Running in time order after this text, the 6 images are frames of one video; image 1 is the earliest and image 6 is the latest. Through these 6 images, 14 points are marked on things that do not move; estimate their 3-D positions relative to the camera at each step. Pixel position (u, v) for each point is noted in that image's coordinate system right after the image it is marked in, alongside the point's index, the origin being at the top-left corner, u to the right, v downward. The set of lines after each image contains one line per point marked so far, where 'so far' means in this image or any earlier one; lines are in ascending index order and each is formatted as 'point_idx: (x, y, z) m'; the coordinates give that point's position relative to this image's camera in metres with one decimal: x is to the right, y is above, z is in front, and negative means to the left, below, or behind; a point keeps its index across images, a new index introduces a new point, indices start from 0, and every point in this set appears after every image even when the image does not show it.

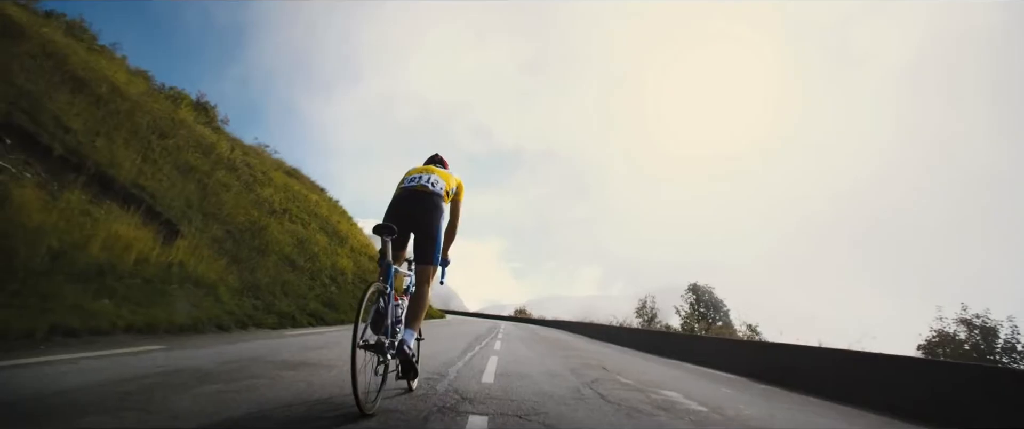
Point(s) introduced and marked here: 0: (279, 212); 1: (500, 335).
0: (-6.1, +0.1, +15.4) m
1: (-0.4, -3.4, +16.7) m
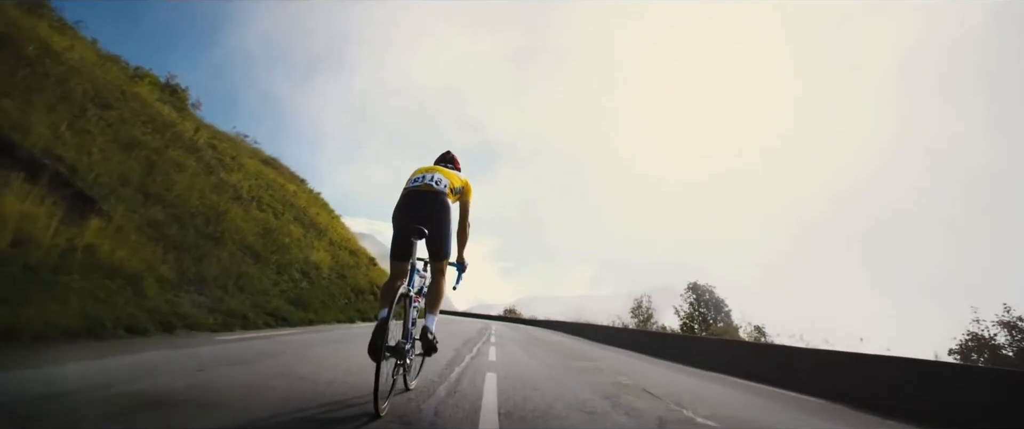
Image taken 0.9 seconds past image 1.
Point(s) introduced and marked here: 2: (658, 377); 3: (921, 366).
0: (-6.3, +0.4, +13.9) m
1: (-0.6, -3.1, +15.4) m
2: (+2.8, -3.3, +12.2) m
3: (+7.9, -3.0, +11.9) m
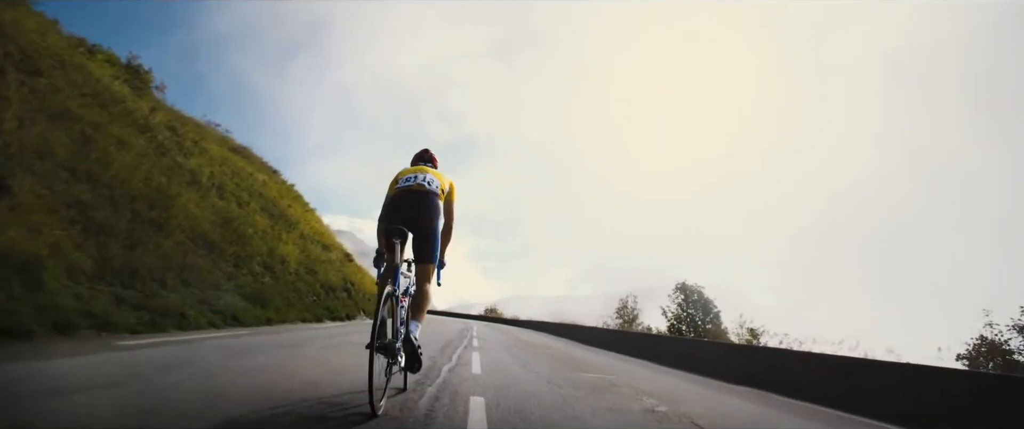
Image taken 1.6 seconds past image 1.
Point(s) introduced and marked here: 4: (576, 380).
0: (-6.6, +0.6, +12.8) m
1: (-1.0, -3.0, +14.4) m
2: (+2.5, -3.2, +11.4) m
3: (+7.6, -2.9, +11.2) m
4: (+1.0, -2.6, +9.4) m
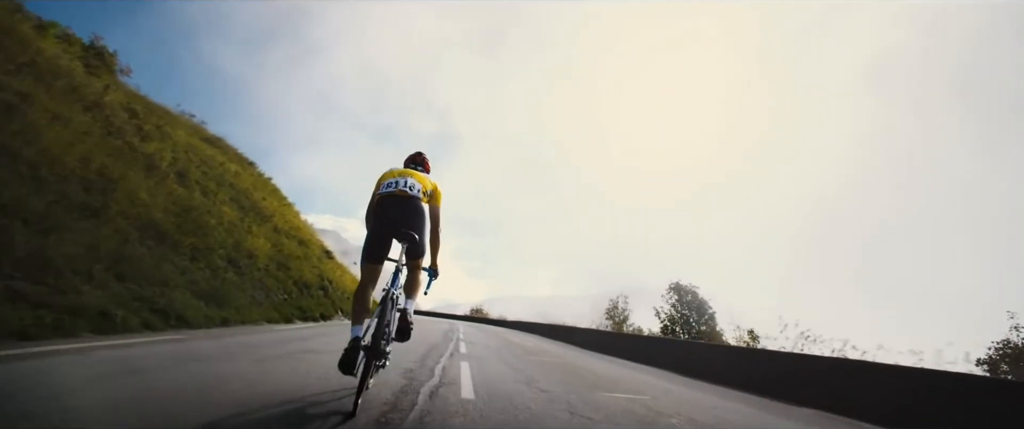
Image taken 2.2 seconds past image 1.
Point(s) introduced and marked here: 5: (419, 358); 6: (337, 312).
0: (-6.8, +0.8, +11.7) m
1: (-1.2, -2.8, +13.4) m
2: (+2.3, -3.0, +10.5) m
3: (+7.4, -2.8, +10.4) m
4: (+0.9, -2.5, +8.5) m
5: (-1.4, -2.3, +9.4) m
6: (-4.6, -2.6, +15.8) m
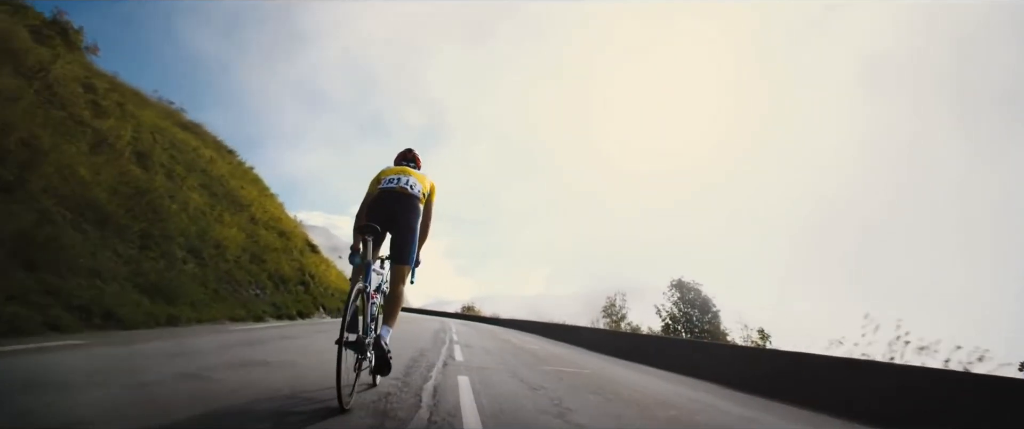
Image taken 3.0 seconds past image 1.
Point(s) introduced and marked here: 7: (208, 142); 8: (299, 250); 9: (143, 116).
0: (-6.8, +1.1, +10.5) m
1: (-1.3, -2.6, +12.3) m
2: (+2.3, -2.8, +9.4) m
3: (+7.4, -2.7, +9.5) m
4: (+0.9, -2.3, +7.4) m
5: (-1.4, -2.1, +8.3) m
6: (-4.7, -2.3, +14.6) m
7: (-9.3, +2.2, +18.2) m
8: (-6.0, -1.0, +16.9) m
9: (-8.1, +2.1, +13.1) m
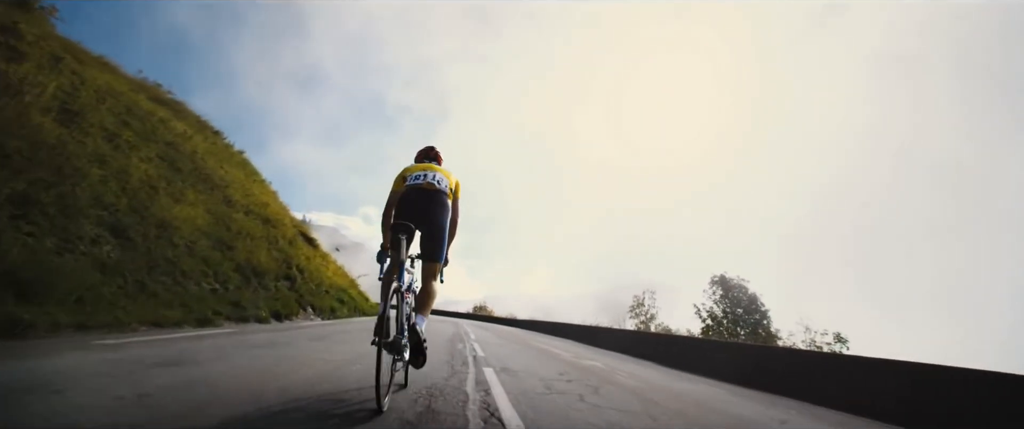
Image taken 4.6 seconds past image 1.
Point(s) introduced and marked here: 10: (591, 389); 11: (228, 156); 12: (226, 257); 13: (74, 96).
0: (-6.3, +1.4, +8.2) m
1: (-0.8, -2.2, +9.9) m
2: (+2.7, -2.4, +7.0) m
3: (+7.9, -2.2, +6.9) m
4: (+1.4, -1.9, +5.0) m
5: (-1.0, -1.7, +5.9) m
6: (-4.2, -1.9, +12.3) m
7: (-8.7, +2.6, +15.9) m
8: (-5.5, -0.6, +14.5) m
9: (-7.6, +2.4, +10.8) m
10: (+0.6, -1.9, +6.0) m
11: (-7.7, +1.6, +15.8) m
12: (-4.7, -0.8, +10.4) m
13: (-6.6, +1.8, +9.1) m
